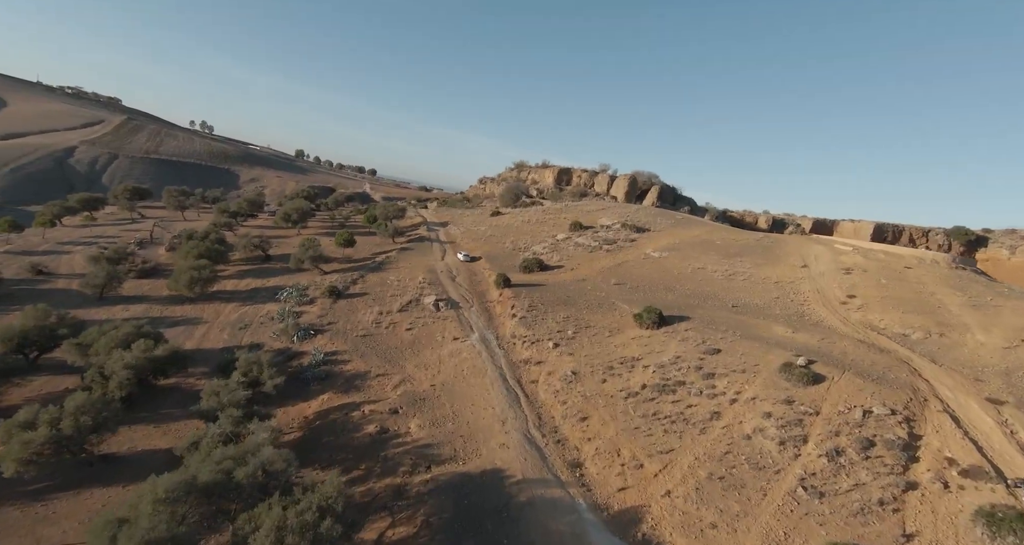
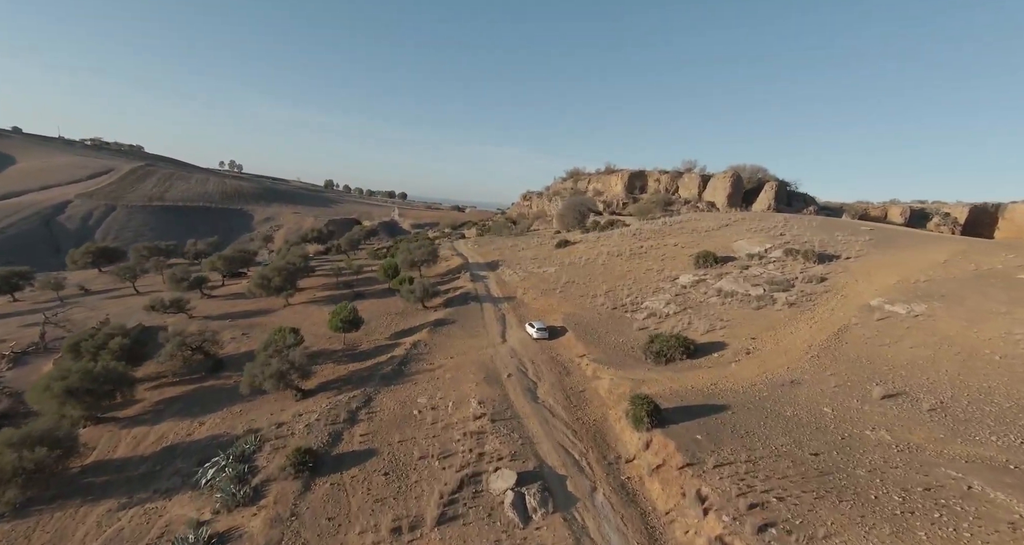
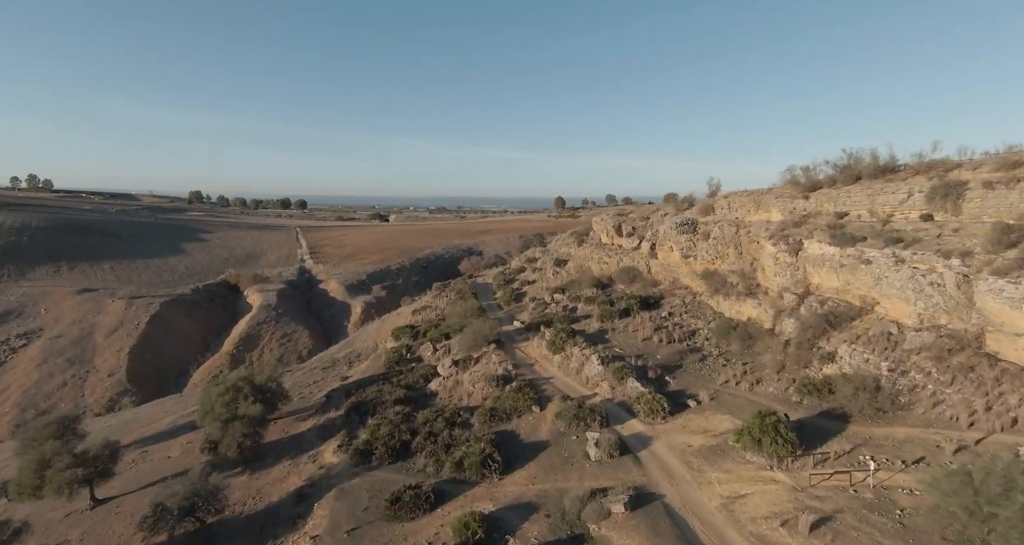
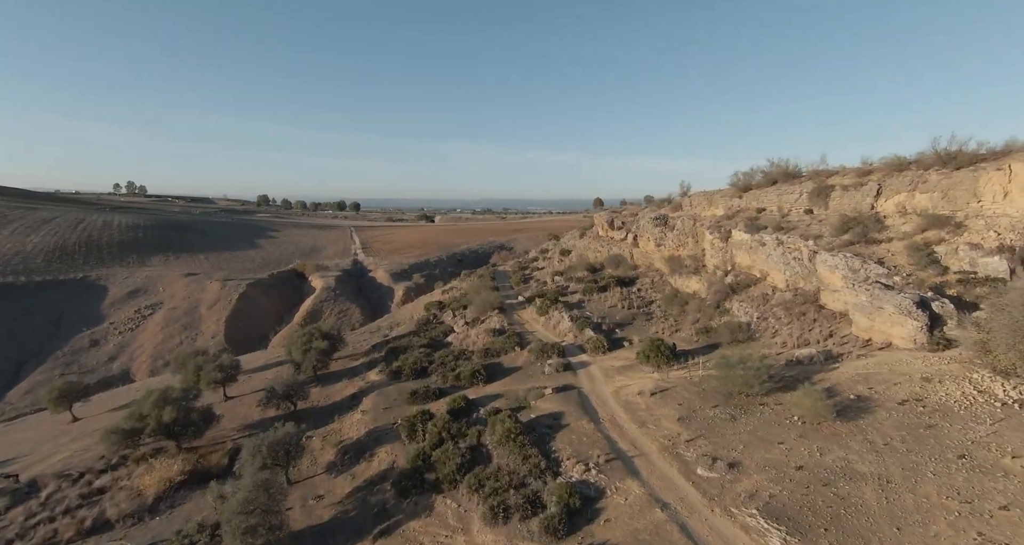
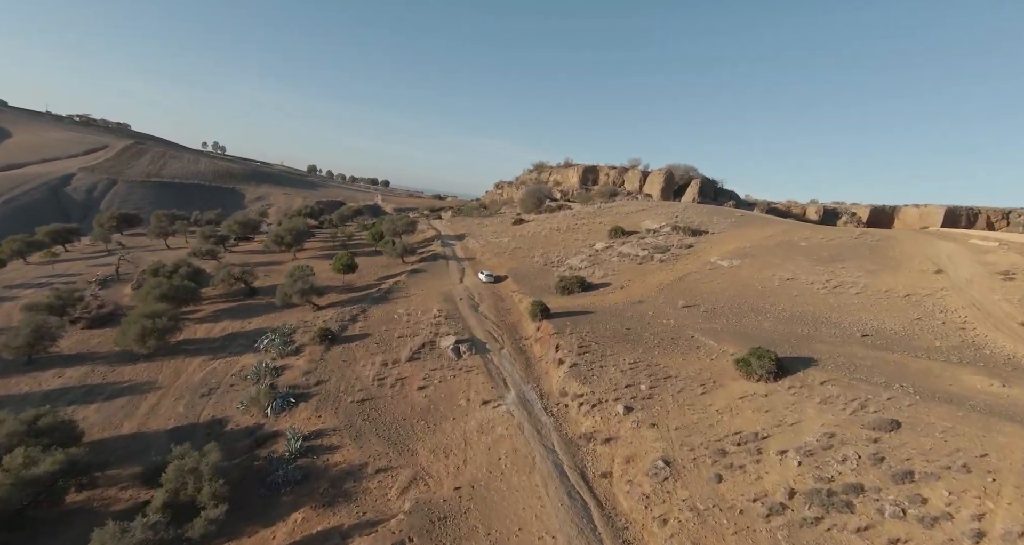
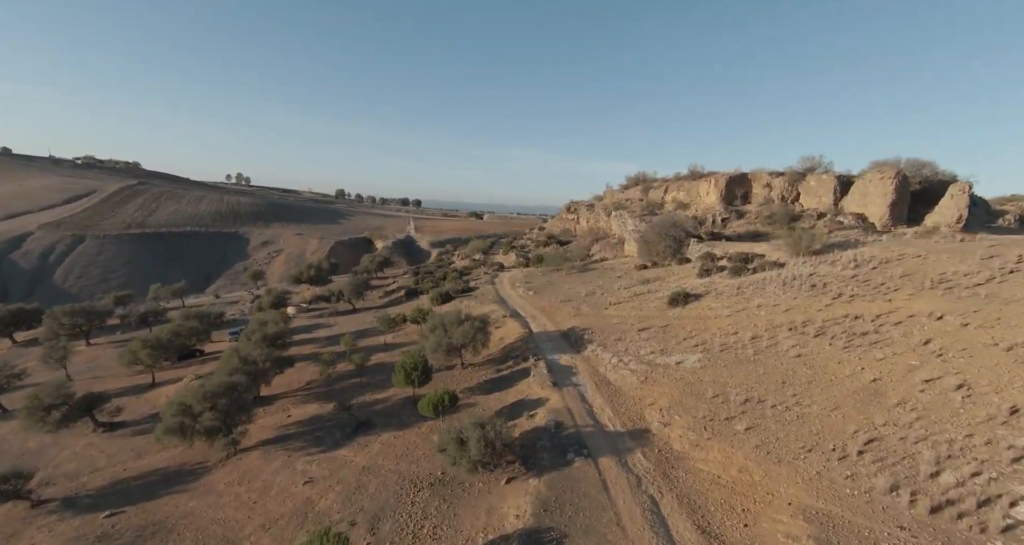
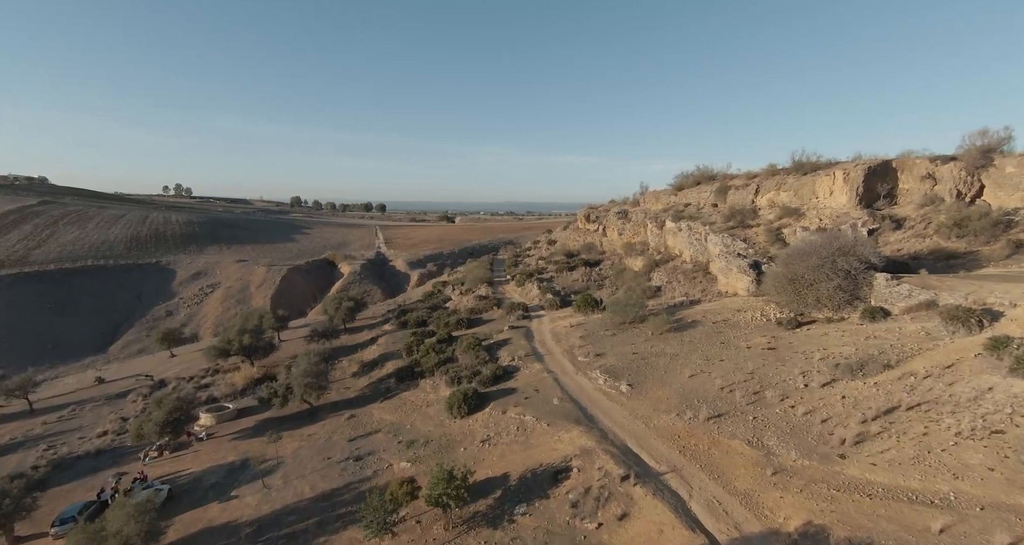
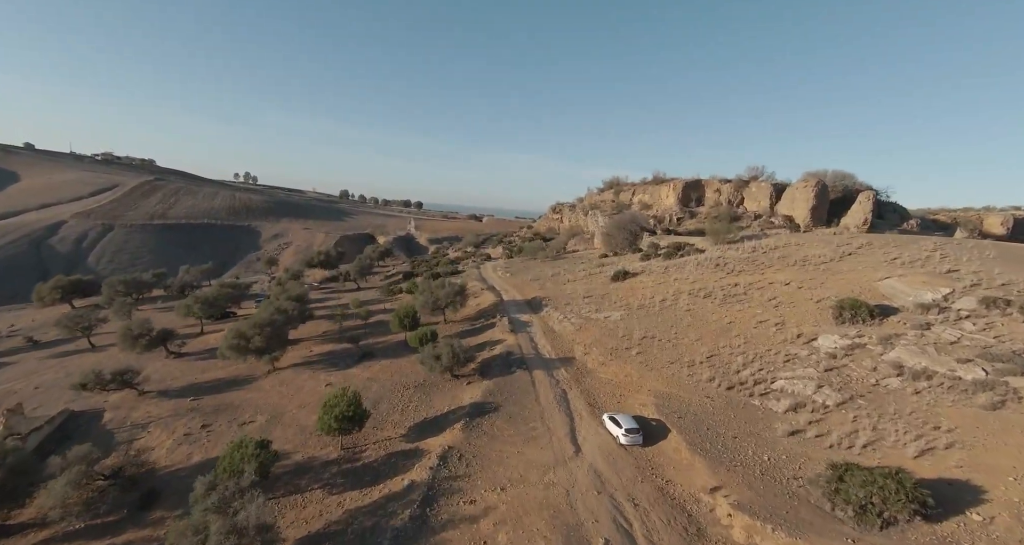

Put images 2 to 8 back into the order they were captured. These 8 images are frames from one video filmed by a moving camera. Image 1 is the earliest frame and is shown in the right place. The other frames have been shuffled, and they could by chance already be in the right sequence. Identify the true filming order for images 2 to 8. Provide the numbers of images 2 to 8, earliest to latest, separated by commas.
5, 2, 8, 6, 7, 4, 3
